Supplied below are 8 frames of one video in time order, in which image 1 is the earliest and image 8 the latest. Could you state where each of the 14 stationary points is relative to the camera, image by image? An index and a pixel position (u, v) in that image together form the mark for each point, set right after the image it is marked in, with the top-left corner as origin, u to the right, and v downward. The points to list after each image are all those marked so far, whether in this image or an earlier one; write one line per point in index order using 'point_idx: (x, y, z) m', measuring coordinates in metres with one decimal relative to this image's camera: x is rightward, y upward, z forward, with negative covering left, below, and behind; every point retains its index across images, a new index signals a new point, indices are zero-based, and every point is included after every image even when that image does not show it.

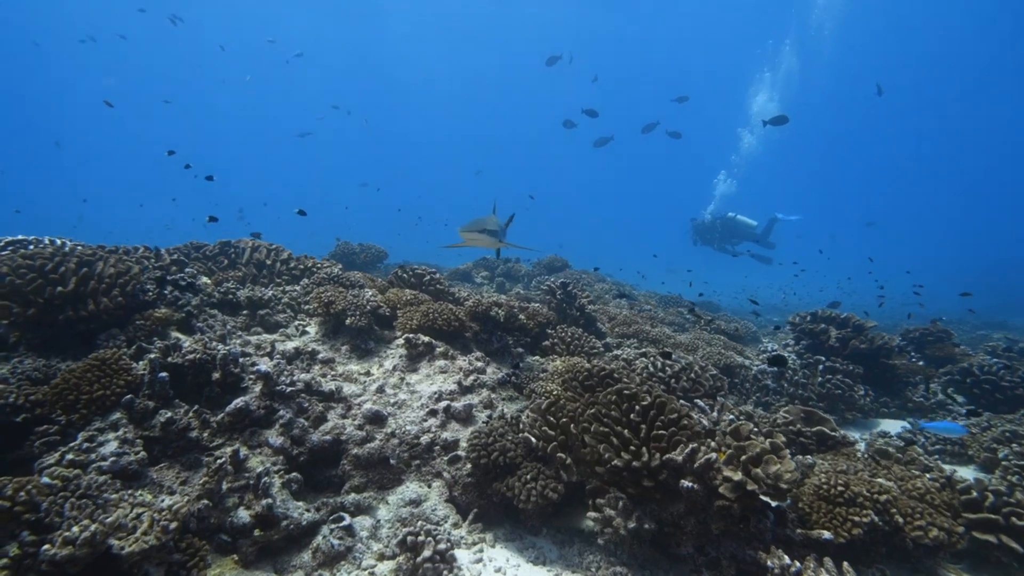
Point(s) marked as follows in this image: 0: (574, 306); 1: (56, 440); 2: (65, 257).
0: (+1.2, -0.3, +9.5) m
1: (-3.7, -1.2, +4.1) m
2: (-4.8, +0.3, +5.4) m
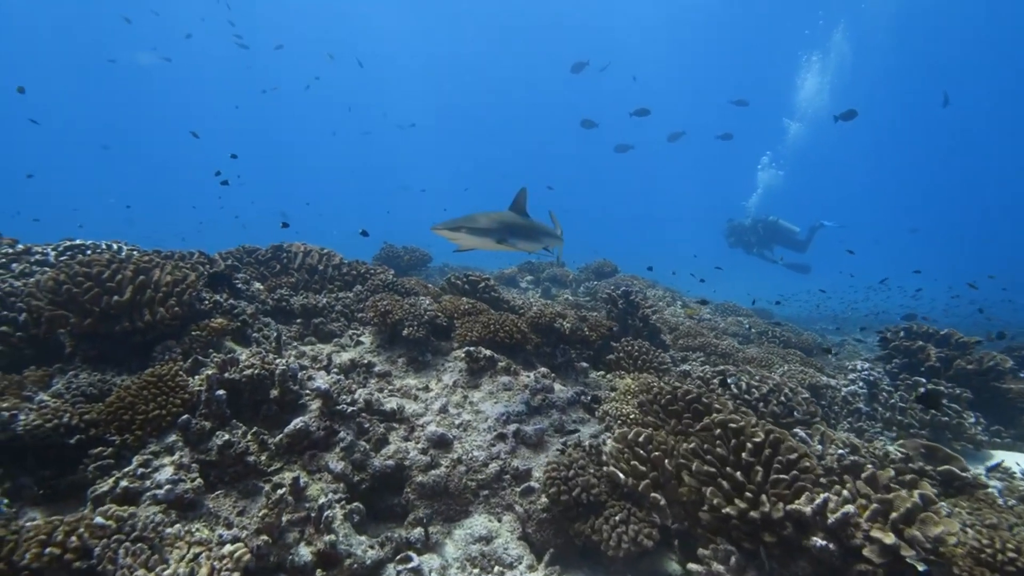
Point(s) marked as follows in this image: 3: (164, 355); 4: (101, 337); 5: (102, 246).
0: (+2.2, -0.5, +8.9) m
1: (-3.1, -1.3, +3.8) m
2: (-4.0, +0.2, +5.2) m
3: (-3.3, -0.7, +4.8) m
4: (-3.9, -0.5, +4.8) m
5: (-5.0, +0.5, +6.2) m
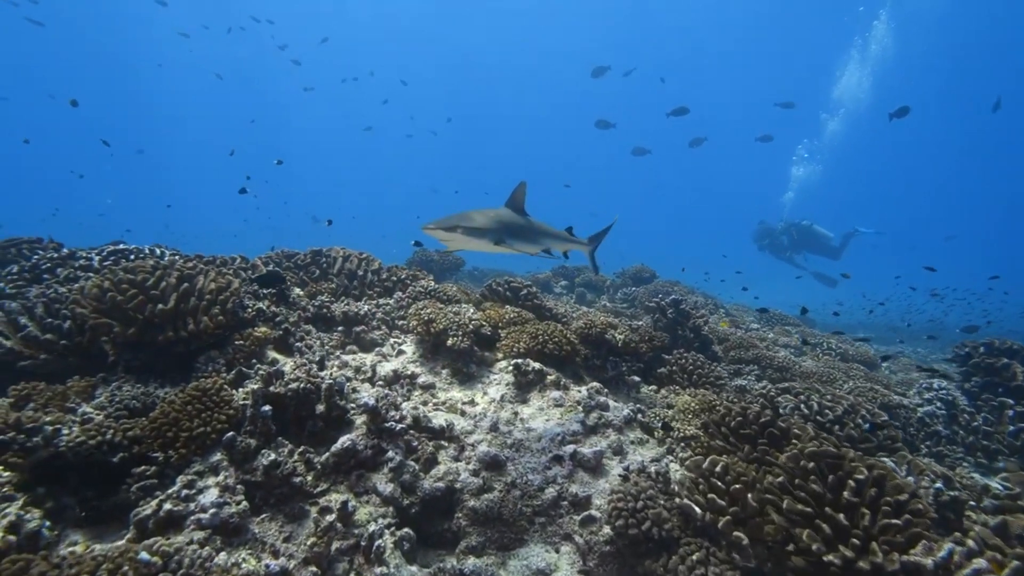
0: (+2.9, -0.6, +8.4) m
1: (-2.6, -1.4, +3.6) m
2: (-3.4, +0.2, +5.0) m
3: (-2.8, -0.7, +4.6) m
4: (-3.4, -0.5, +4.6) m
5: (-4.4, +0.5, +6.0) m
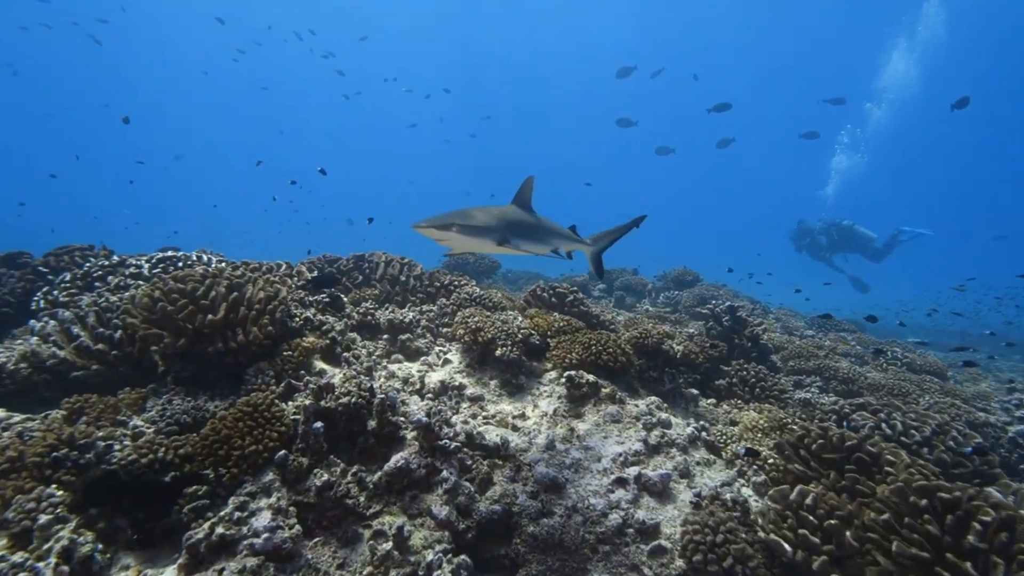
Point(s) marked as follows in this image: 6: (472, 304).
0: (+3.7, -0.7, +7.9) m
1: (-2.1, -1.5, +3.4) m
2: (-2.9, +0.1, +4.9) m
3: (-2.3, -0.8, +4.5) m
4: (-2.9, -0.6, +4.5) m
5: (-3.8, +0.4, +6.0) m
6: (-0.6, -0.2, +7.1) m
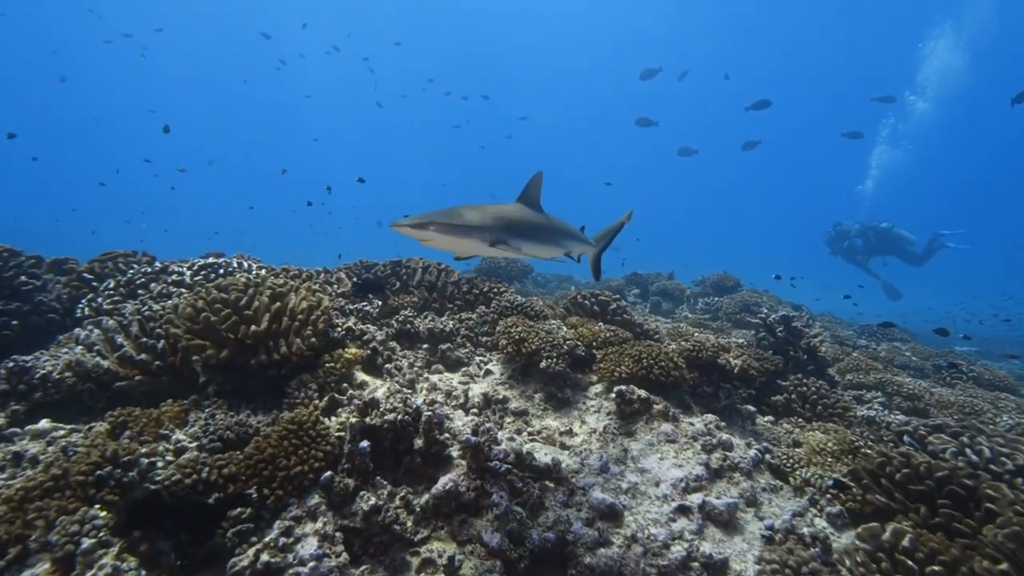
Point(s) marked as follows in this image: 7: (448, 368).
0: (+4.3, -0.9, +7.5) m
1: (-1.7, -1.6, +3.3) m
2: (-2.4, 0.0, +4.8) m
3: (-1.8, -0.9, +4.3) m
4: (-2.4, -0.7, +4.4) m
5: (-3.3, +0.3, +5.9) m
6: (0.0, -0.3, +6.8) m
7: (-0.8, -1.0, +6.0) m
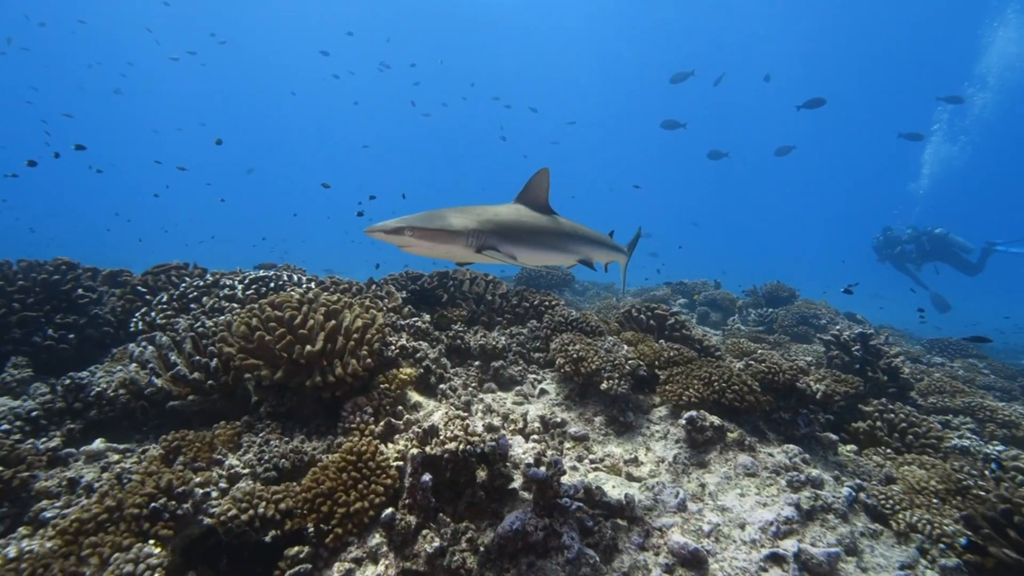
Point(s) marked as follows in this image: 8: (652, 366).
0: (+5.0, -1.1, +6.8) m
1: (-1.2, -1.7, +3.0) m
2: (-1.8, -0.1, +4.6) m
3: (-1.3, -1.0, +4.1) m
4: (-1.8, -0.9, +4.2) m
5: (-2.6, +0.1, +5.8) m
6: (+0.7, -0.5, +6.5) m
7: (-0.1, -1.1, +5.7) m
8: (+1.6, -0.9, +5.8) m
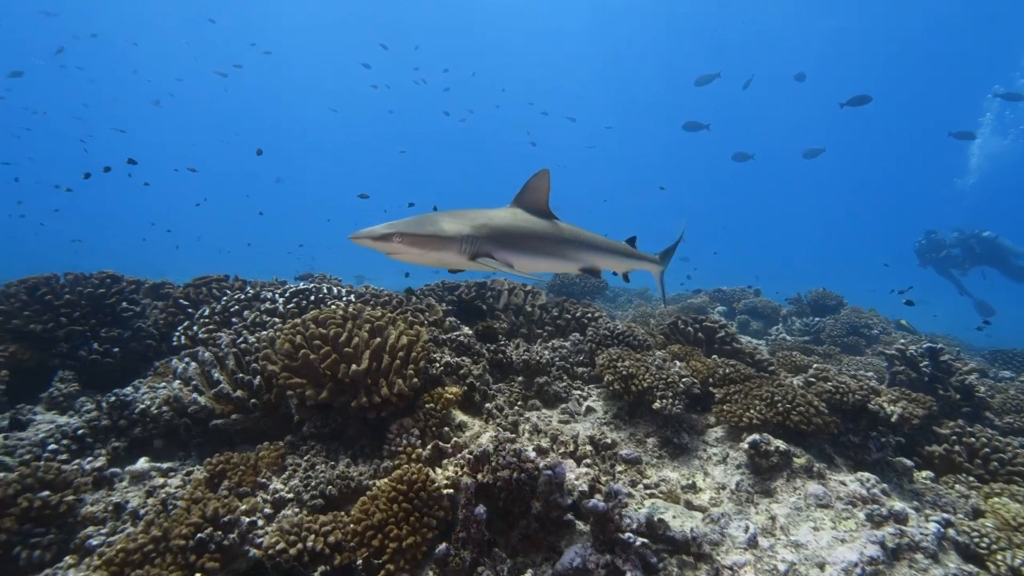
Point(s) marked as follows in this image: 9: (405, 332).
0: (+5.6, -1.2, +6.3) m
1: (-0.9, -1.8, +2.8) m
2: (-1.4, -0.3, +4.4) m
3: (-0.9, -1.2, +3.9) m
4: (-1.4, -1.0, +4.0) m
5: (-2.1, 0.0, +5.7) m
6: (+1.3, -0.7, +6.2) m
7: (+0.4, -1.3, +5.5) m
8: (+2.1, -1.1, +5.5) m
9: (-1.0, -0.4, +4.5) m
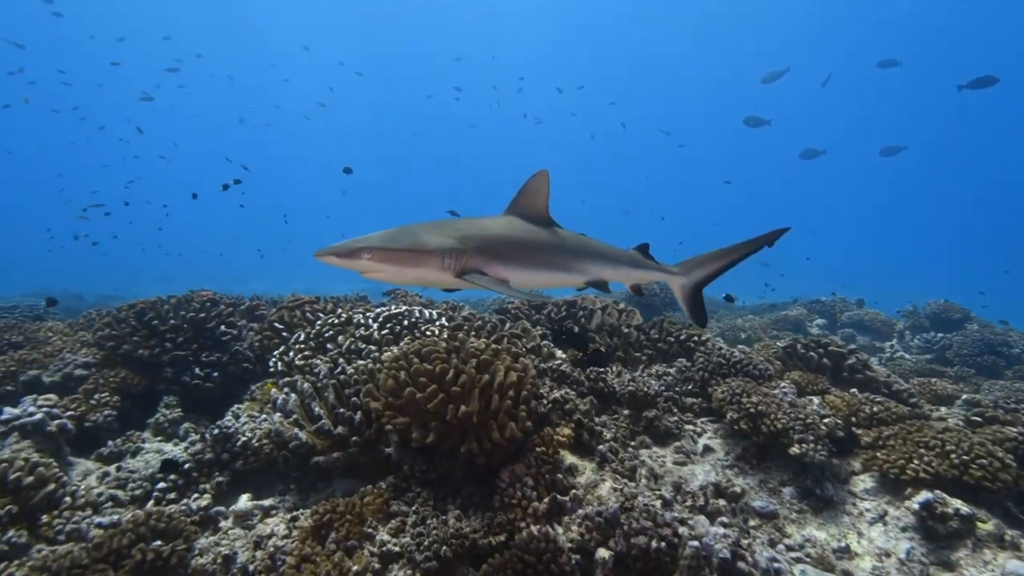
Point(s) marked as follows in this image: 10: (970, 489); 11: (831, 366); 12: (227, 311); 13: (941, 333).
0: (+6.7, -1.4, +5.2) m
1: (-0.1, -2.1, +2.4) m
2: (-0.4, -0.5, +4.1) m
3: (0.0, -1.4, +3.5) m
4: (-0.5, -1.2, +3.7) m
5: (-1.0, -0.3, +5.4) m
6: (+2.4, -0.9, +5.6) m
7: (+1.4, -1.5, +4.9) m
8: (+3.2, -1.3, +4.8) m
9: (0.0, -0.6, +4.1) m
10: (+3.7, -1.6, +4.0) m
11: (+3.9, -0.9, +6.1) m
12: (-3.7, -0.3, +6.4) m
13: (+9.7, -1.0, +11.3) m
